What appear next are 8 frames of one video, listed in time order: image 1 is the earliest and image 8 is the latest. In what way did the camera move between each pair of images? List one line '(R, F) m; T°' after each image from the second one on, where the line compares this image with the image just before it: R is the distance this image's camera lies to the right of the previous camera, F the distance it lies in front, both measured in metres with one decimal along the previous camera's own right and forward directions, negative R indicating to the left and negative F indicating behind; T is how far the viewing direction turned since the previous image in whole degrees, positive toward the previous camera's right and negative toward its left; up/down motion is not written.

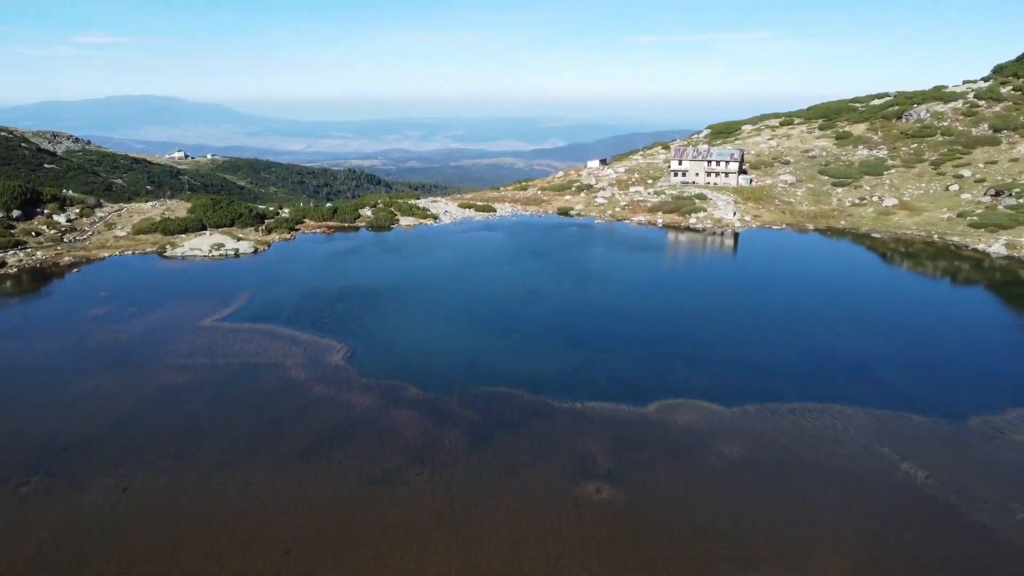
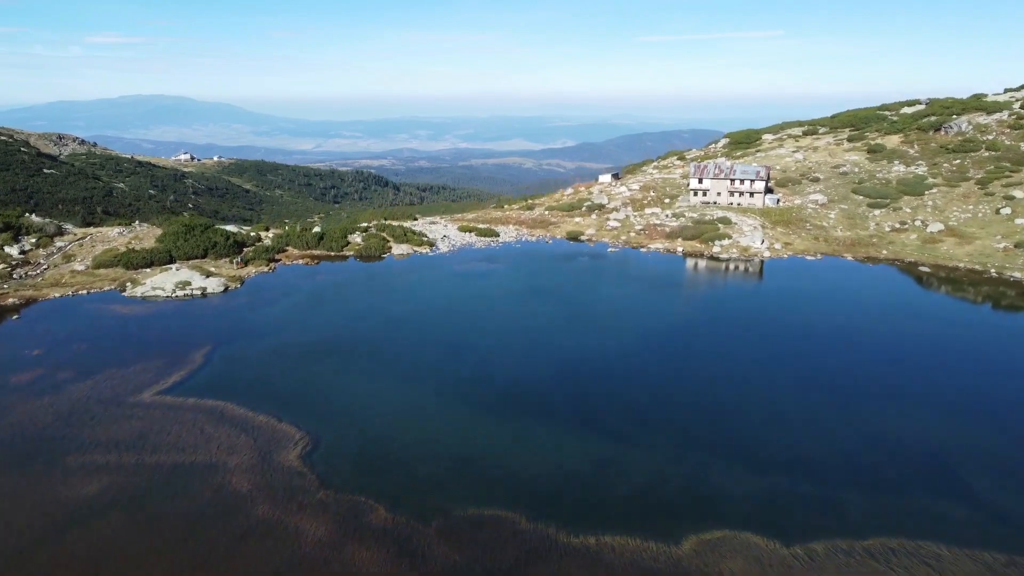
(+0.3, +4.9) m; -1°
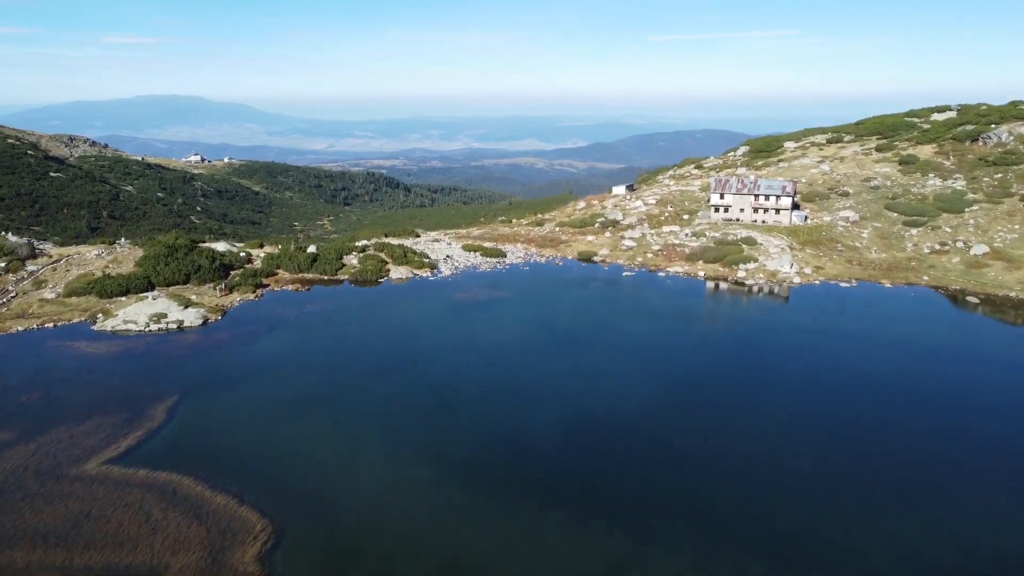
(+0.2, +3.4) m; -1°
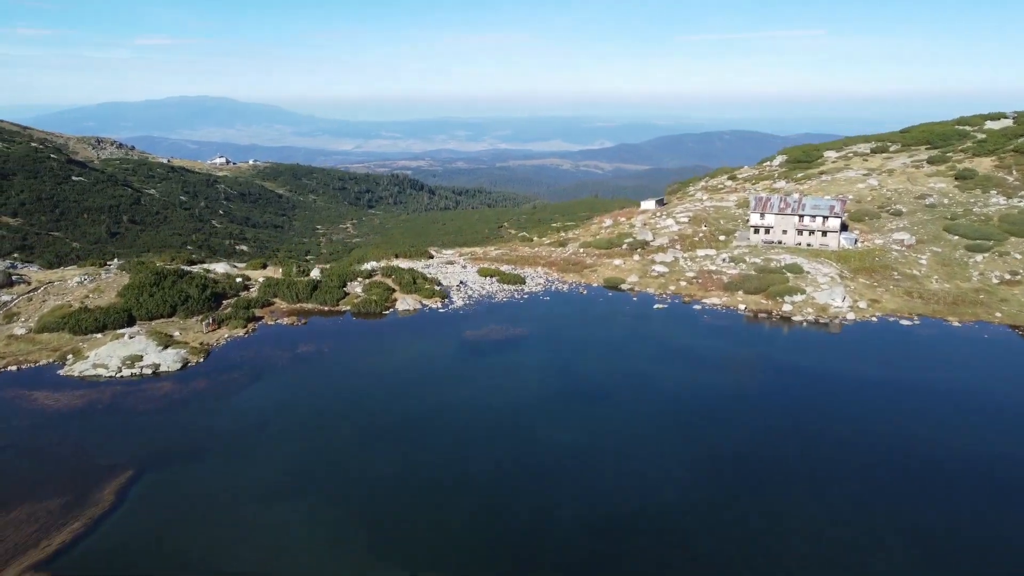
(+0.3, +4.1) m; -2°
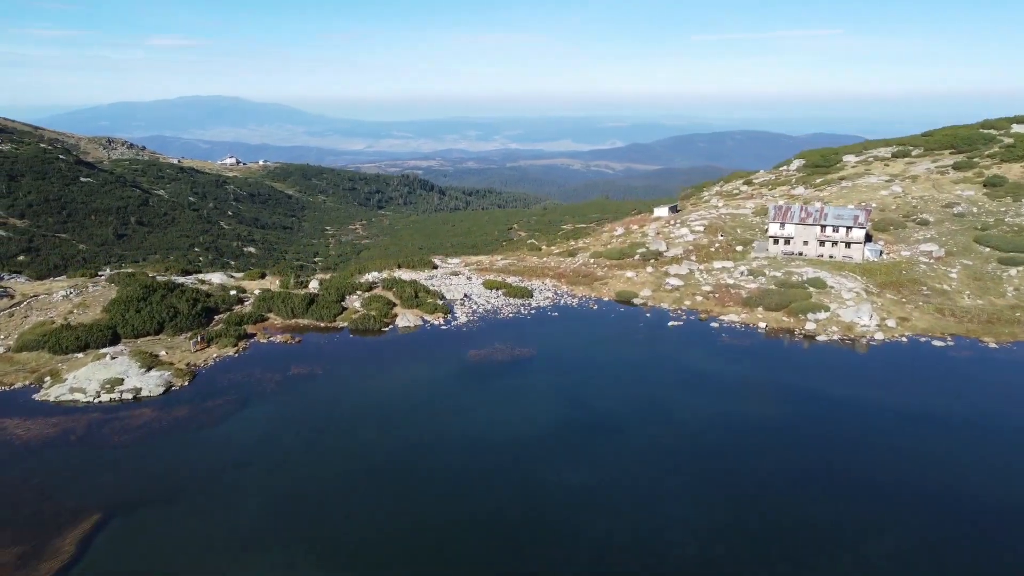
(+0.2, +2.1) m; -1°
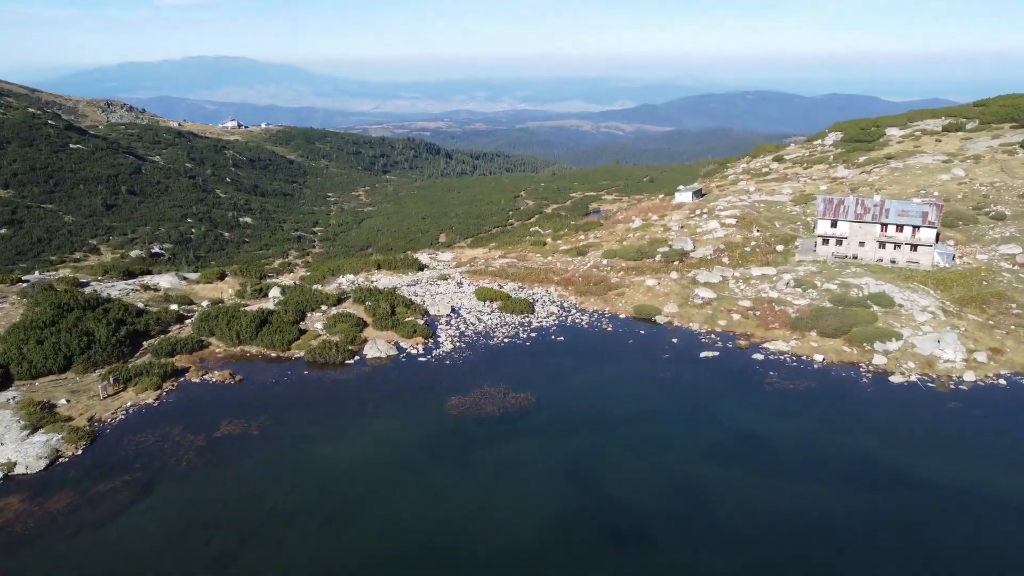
(+0.5, +7.2) m; -1°
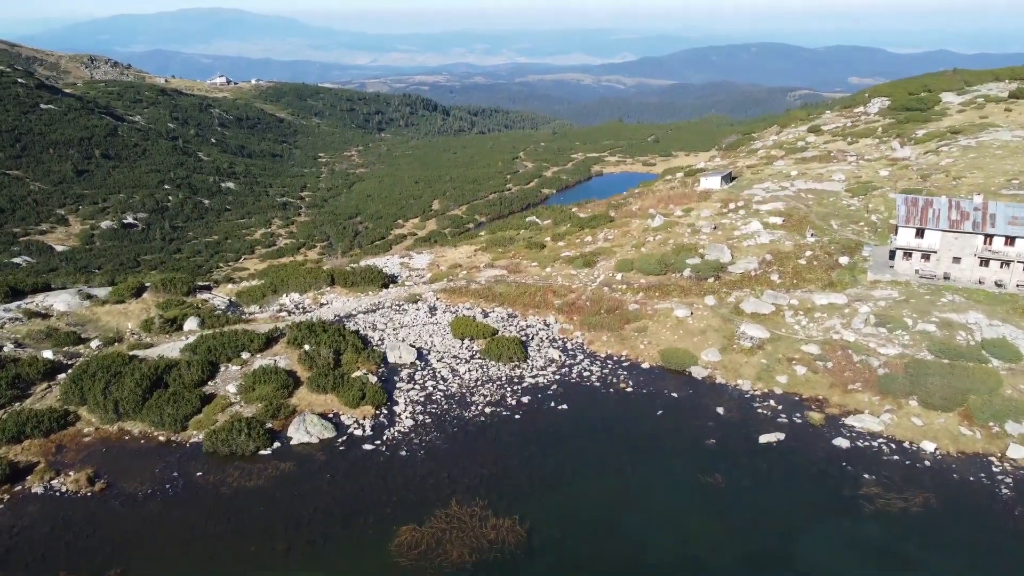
(+0.5, +8.8) m; 0°
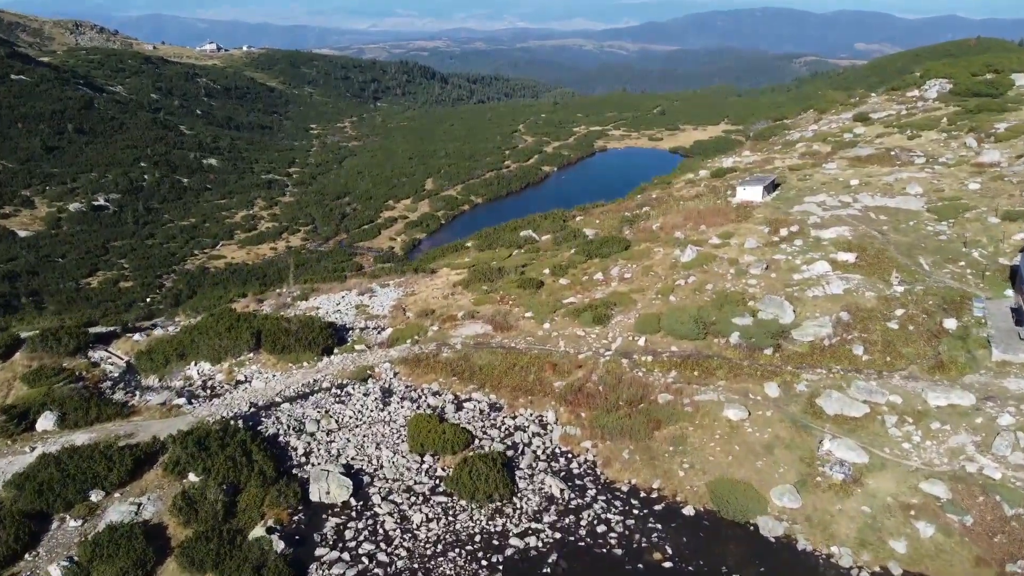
(+0.5, +8.5) m; 0°
